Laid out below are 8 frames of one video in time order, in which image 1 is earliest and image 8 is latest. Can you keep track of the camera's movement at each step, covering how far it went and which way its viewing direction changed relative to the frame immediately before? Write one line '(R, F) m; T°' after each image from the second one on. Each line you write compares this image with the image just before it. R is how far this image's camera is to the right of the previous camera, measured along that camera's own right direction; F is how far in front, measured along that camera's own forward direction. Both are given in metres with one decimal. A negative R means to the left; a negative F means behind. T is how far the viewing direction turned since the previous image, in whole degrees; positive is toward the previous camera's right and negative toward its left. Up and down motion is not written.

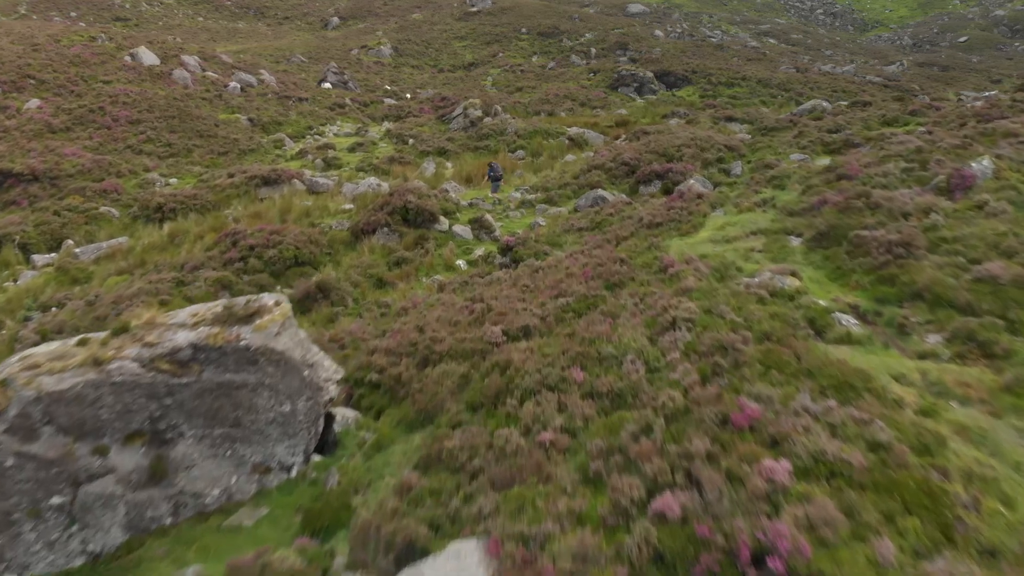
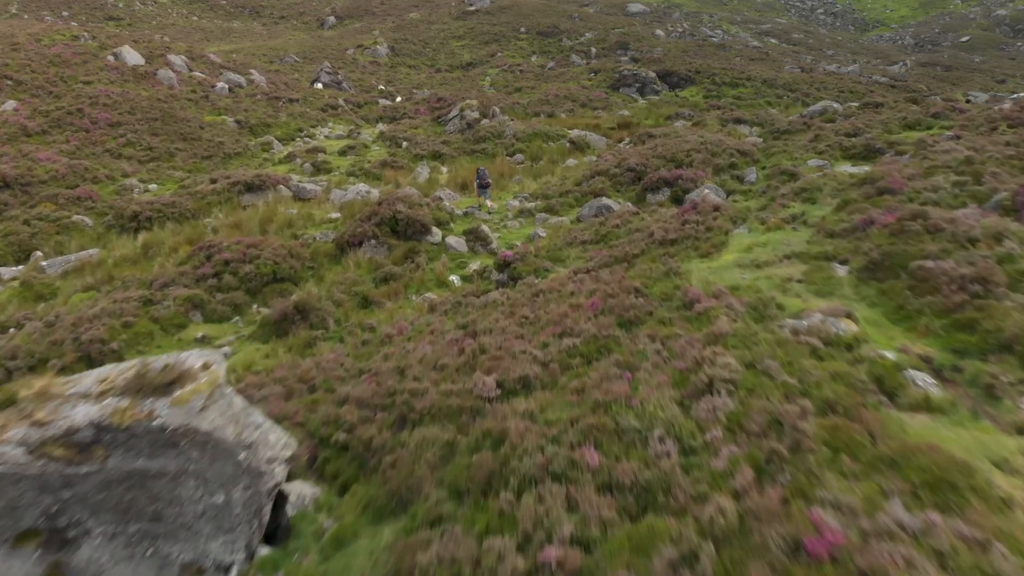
(0.0, +1.3) m; 0°
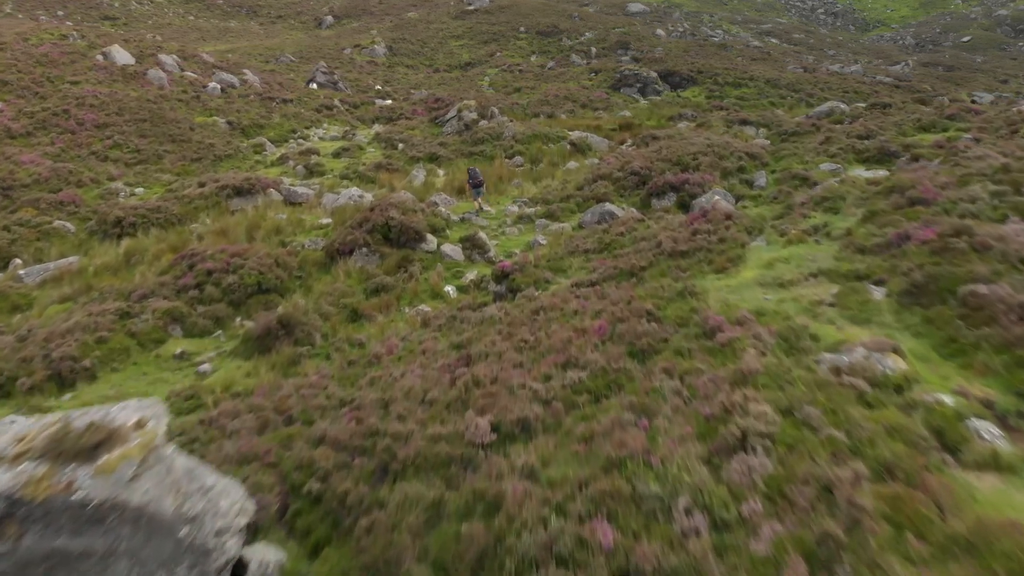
(0.0, +0.8) m; 0°
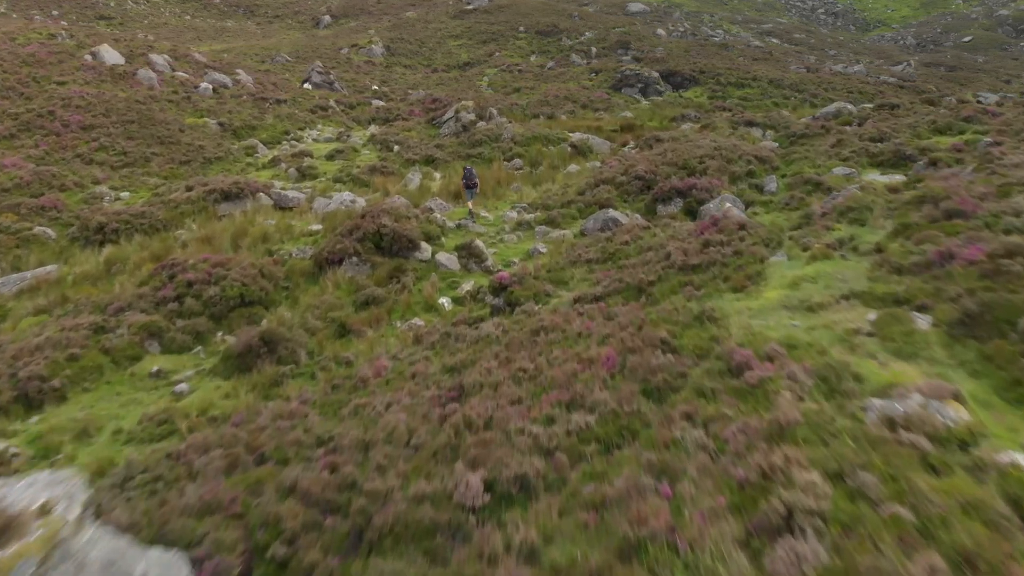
(0.0, +0.8) m; 0°
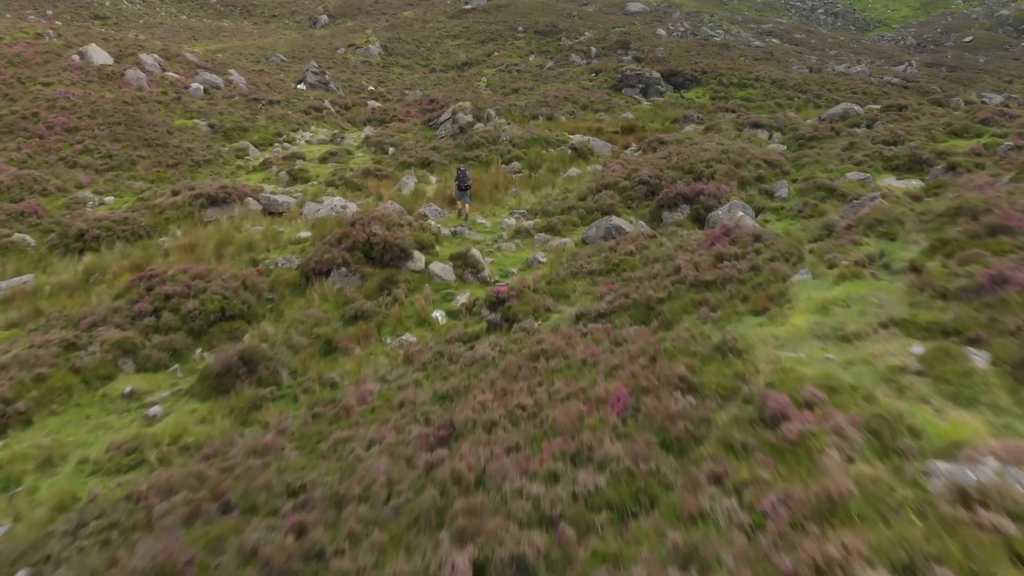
(0.0, +0.8) m; 0°
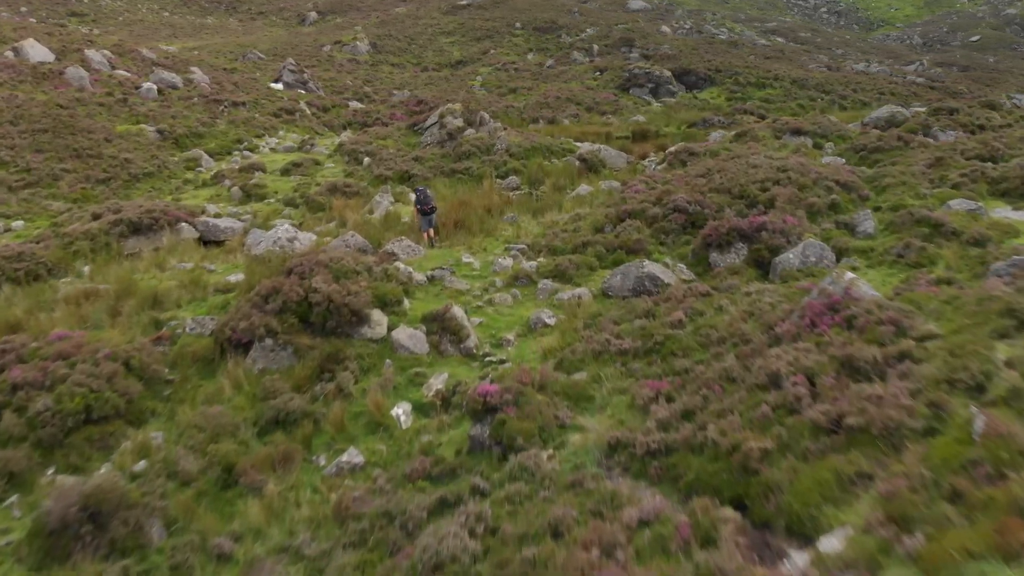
(0.0, +3.9) m; 0°
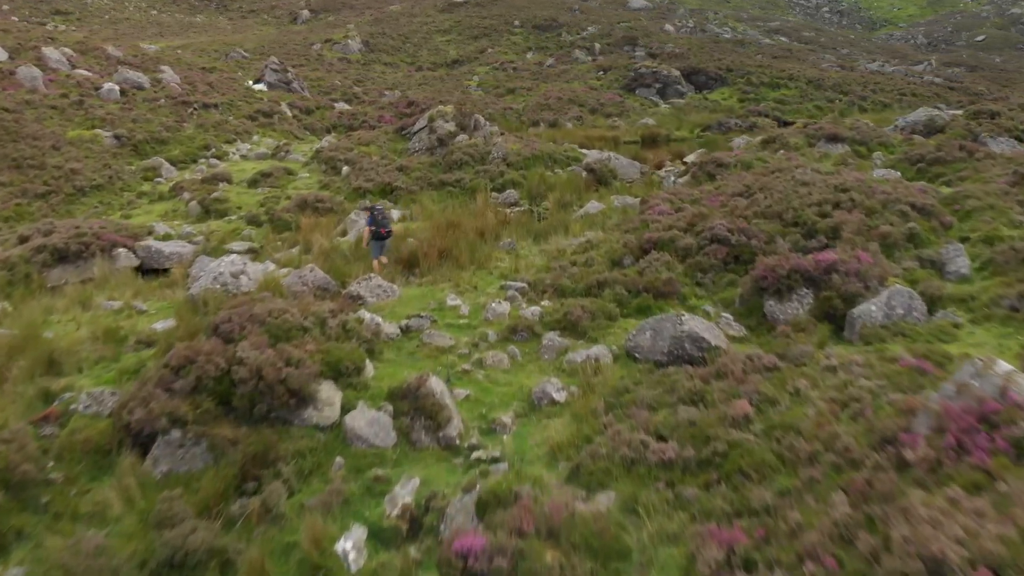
(0.0, +2.5) m; 0°
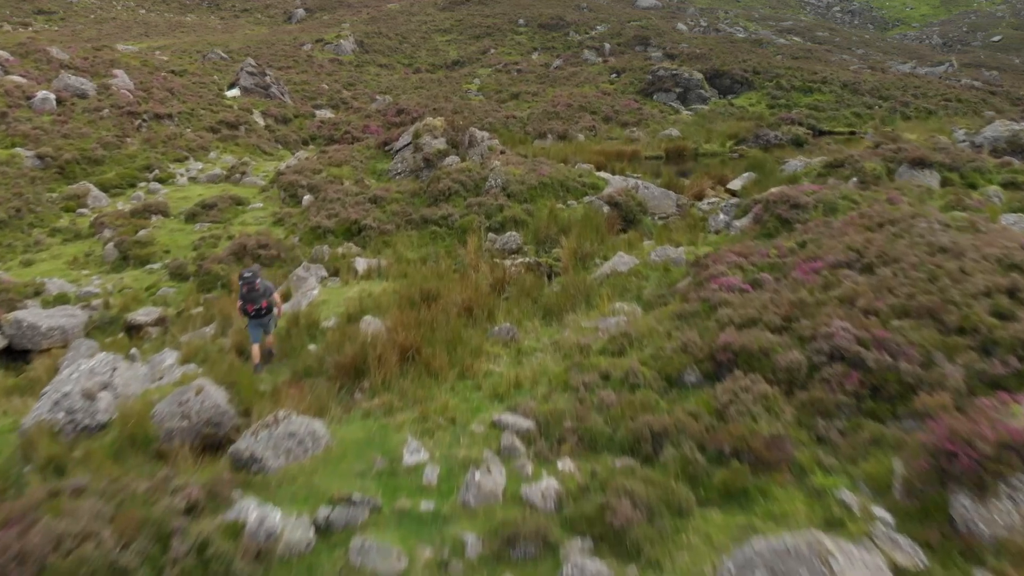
(+0.1, +3.7) m; 0°
